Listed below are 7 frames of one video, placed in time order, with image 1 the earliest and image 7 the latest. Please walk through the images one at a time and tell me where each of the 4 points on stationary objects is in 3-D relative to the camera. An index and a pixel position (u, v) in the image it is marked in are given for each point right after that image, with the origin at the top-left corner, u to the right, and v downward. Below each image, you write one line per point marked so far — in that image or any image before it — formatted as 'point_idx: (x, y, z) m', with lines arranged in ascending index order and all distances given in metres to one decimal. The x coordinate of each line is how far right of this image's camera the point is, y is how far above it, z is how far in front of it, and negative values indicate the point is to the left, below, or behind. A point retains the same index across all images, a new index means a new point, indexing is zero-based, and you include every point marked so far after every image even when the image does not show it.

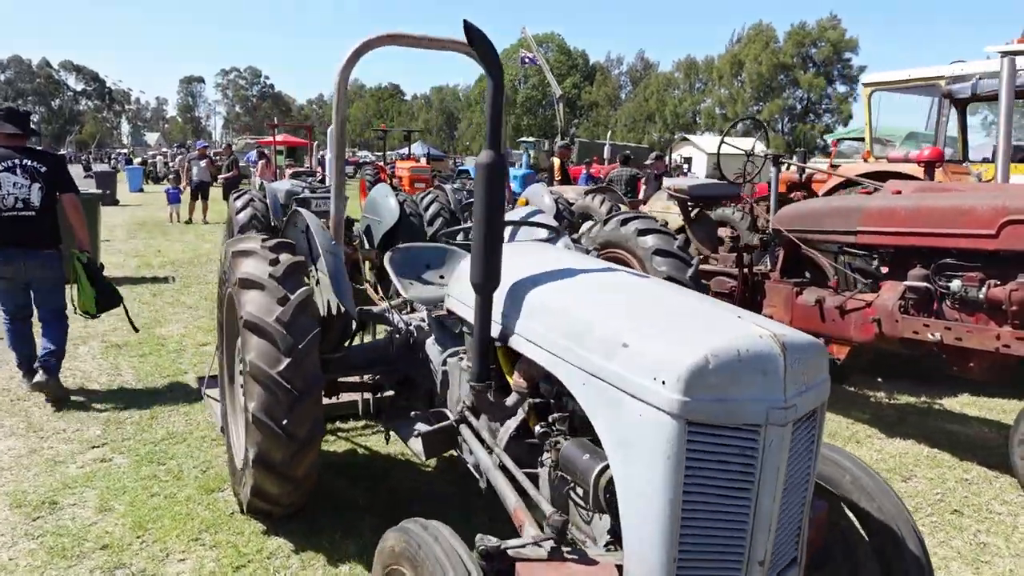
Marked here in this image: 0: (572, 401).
0: (+0.2, -0.3, +1.8) m
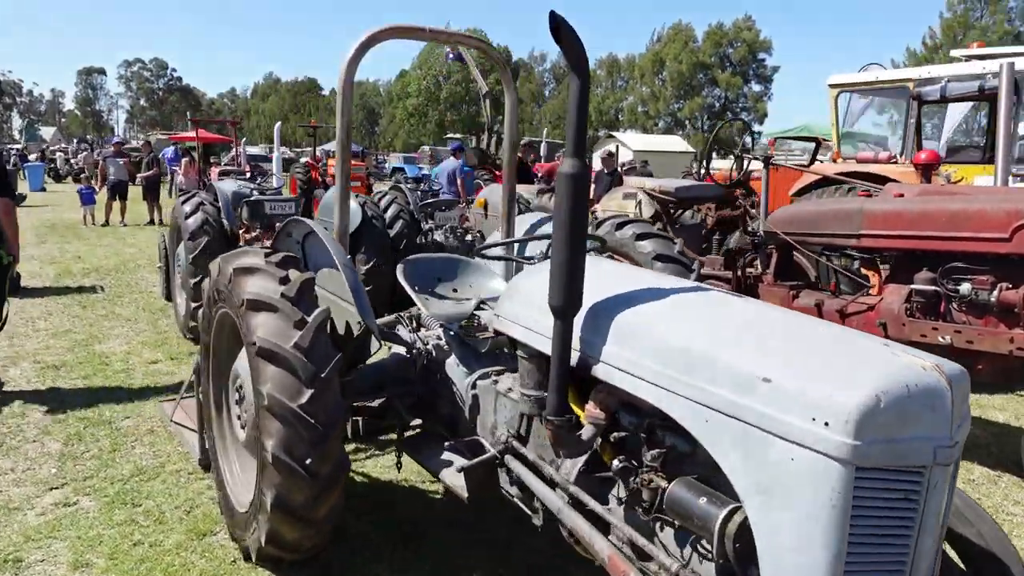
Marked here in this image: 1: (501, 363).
0: (+0.4, -0.3, +1.7) m
1: (0.0, -0.3, +2.6) m
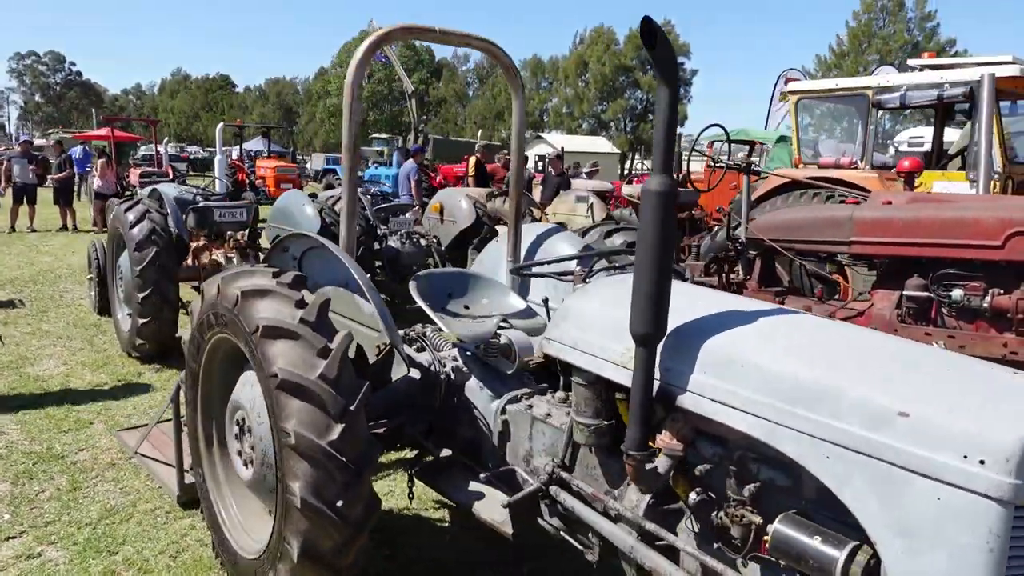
0: (+0.6, -0.4, +1.6) m
1: (+0.1, -0.3, +2.4) m
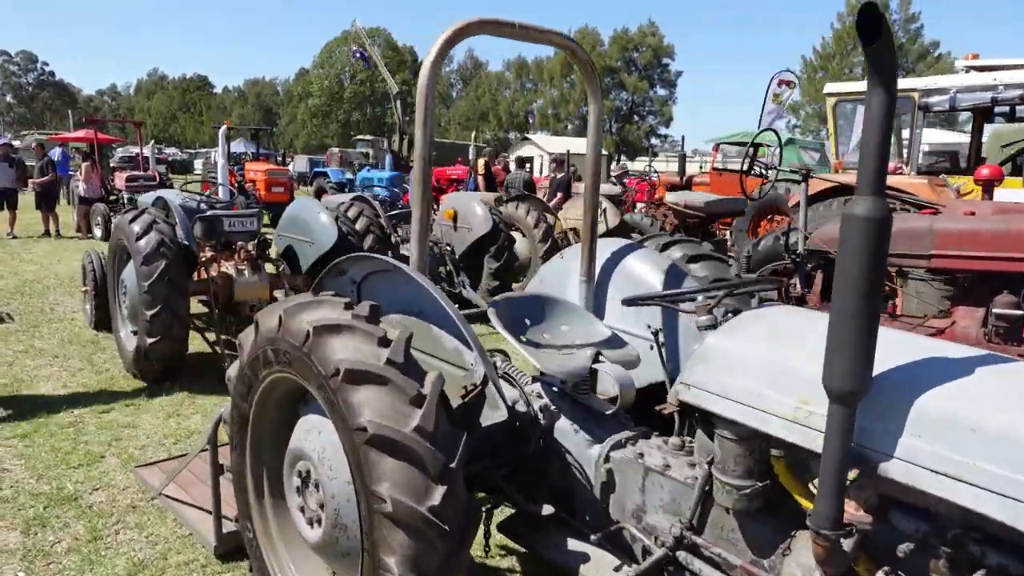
0: (+0.9, -0.5, +1.3) m
1: (+0.3, -0.4, +2.2) m
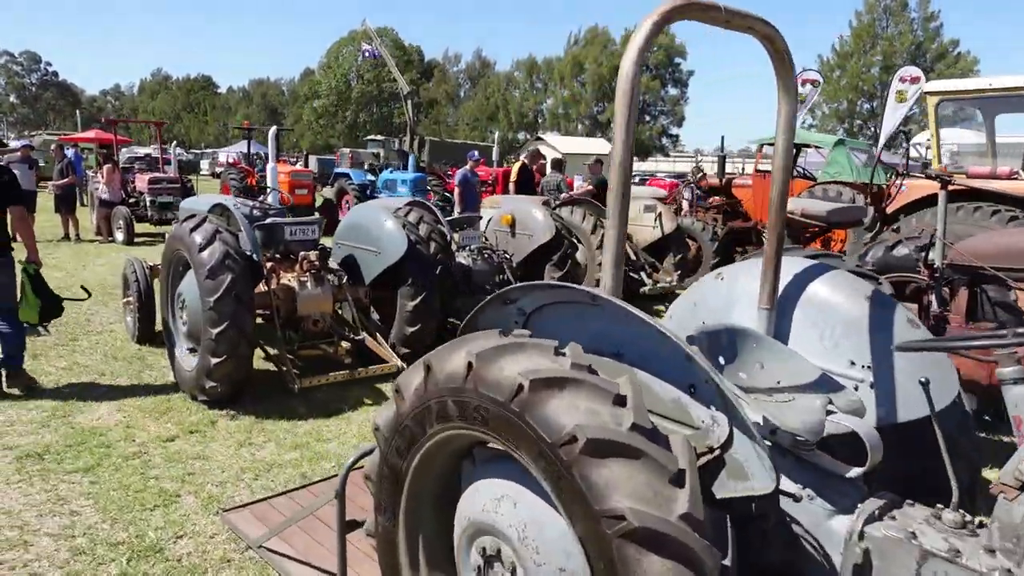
0: (+1.4, -0.6, +0.9) m
1: (+0.9, -0.5, +1.8) m
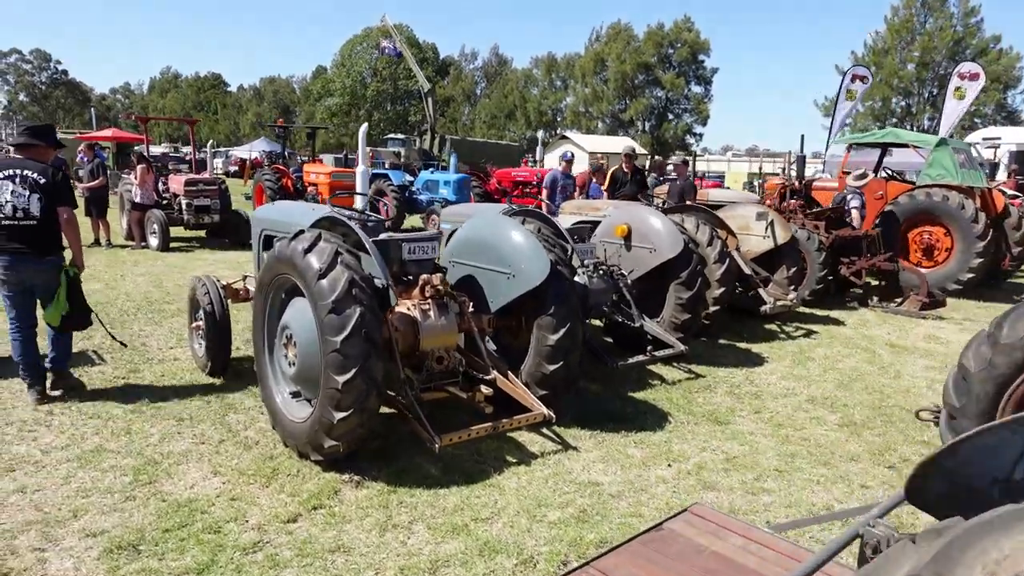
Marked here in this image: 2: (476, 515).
0: (+2.3, -0.7, +0.1) m
1: (+1.8, -0.7, +0.9) m
2: (-0.2, -1.0, +3.1) m
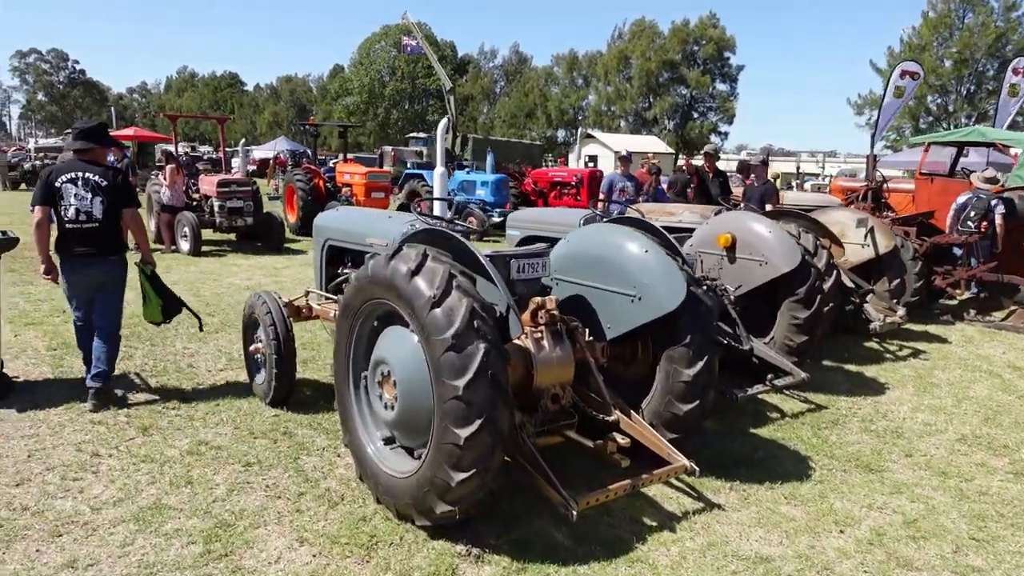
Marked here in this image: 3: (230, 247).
0: (+2.8, -0.9, -0.6) m
1: (+2.3, -0.8, +0.3) m
2: (+0.4, -1.1, +2.5) m
3: (-4.5, +0.7, +11.6) m
